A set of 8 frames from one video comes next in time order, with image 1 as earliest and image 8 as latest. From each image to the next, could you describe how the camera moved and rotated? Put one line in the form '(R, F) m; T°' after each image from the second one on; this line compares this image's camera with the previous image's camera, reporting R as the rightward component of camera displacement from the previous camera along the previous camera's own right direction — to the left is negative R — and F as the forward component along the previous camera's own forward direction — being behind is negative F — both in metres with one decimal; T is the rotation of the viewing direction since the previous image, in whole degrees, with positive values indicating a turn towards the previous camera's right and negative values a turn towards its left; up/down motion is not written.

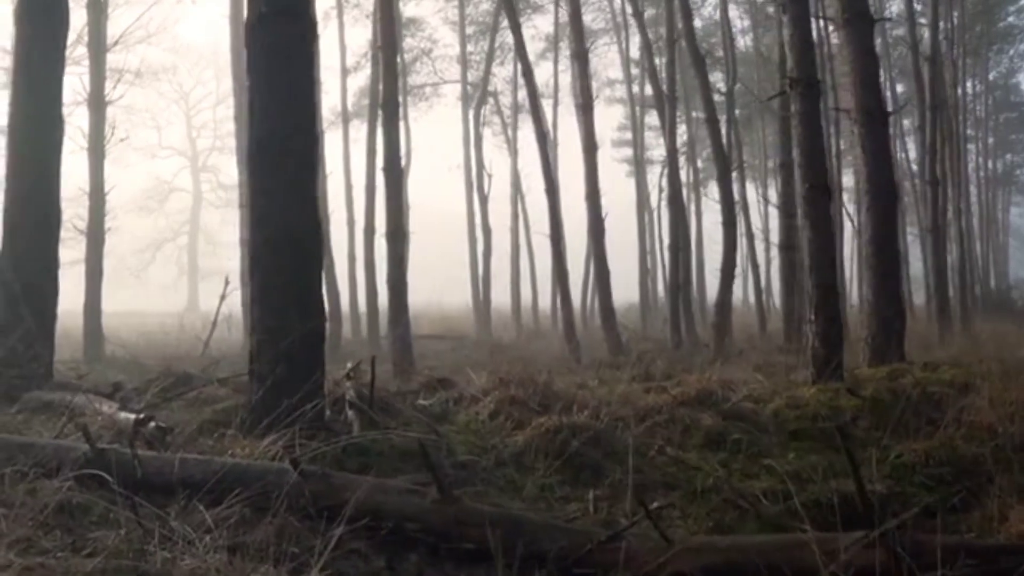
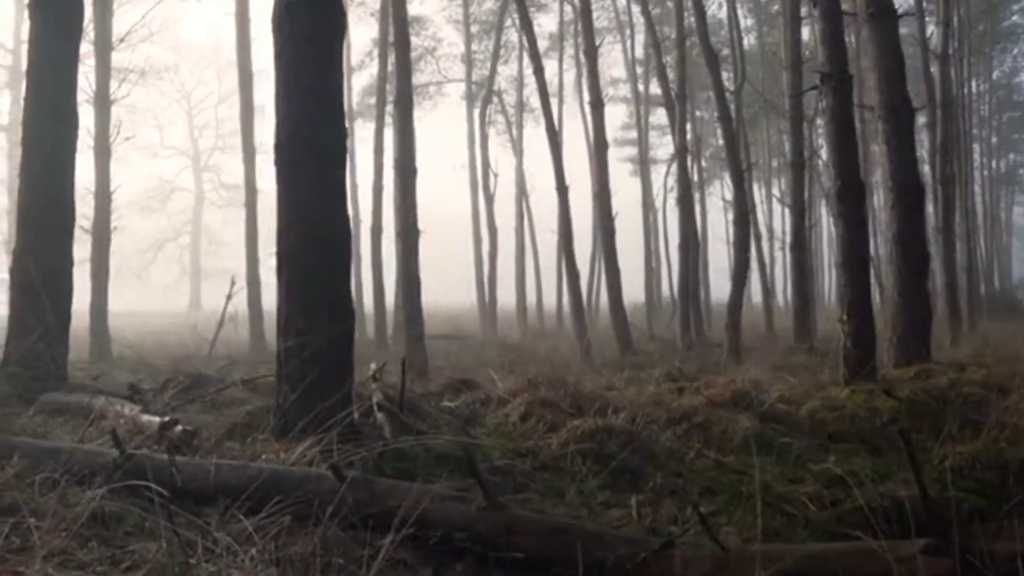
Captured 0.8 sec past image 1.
(-0.2, +0.2) m; 0°
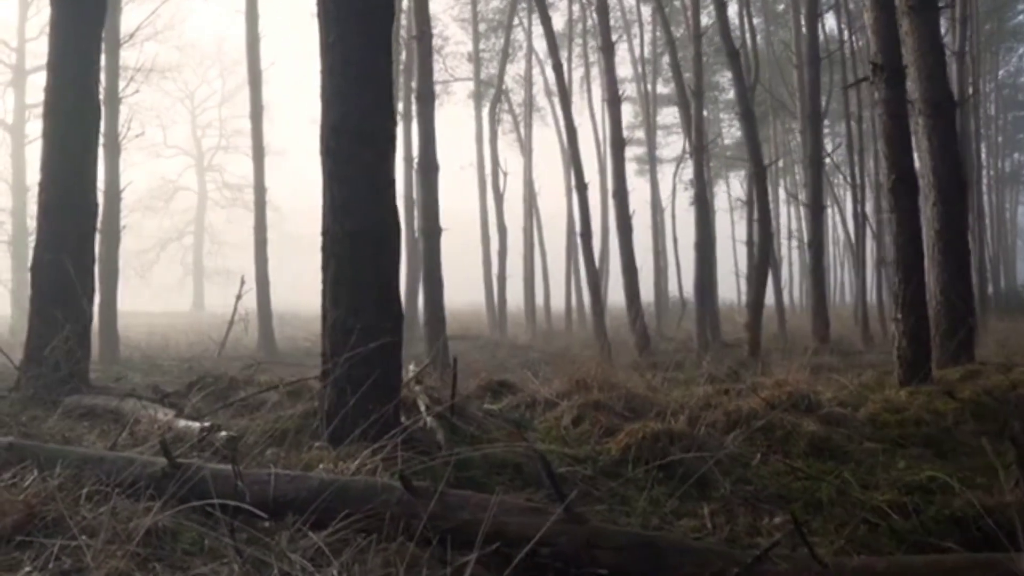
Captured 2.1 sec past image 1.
(-0.4, +0.4) m; 0°
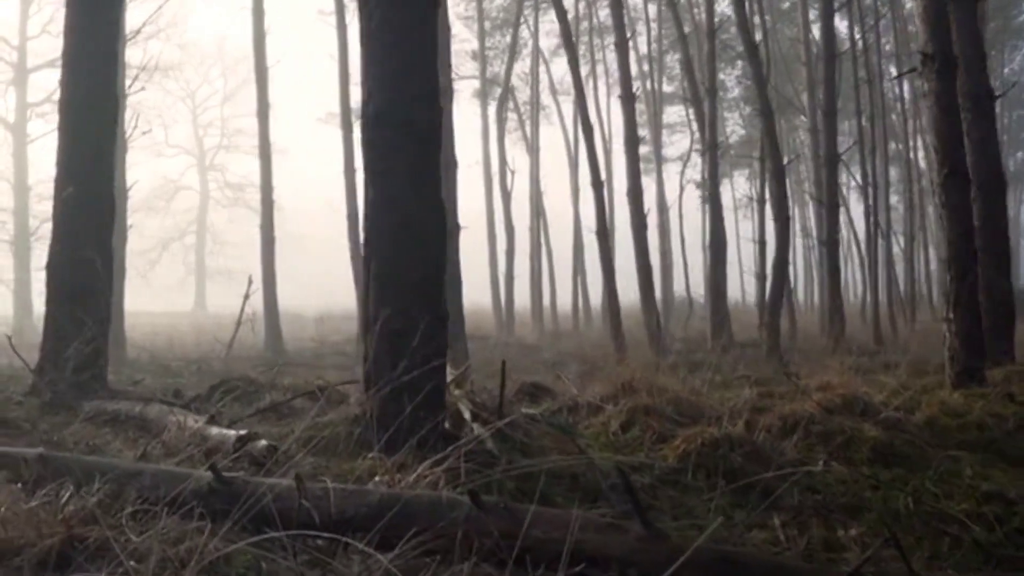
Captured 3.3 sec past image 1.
(-0.3, +0.4) m; 0°
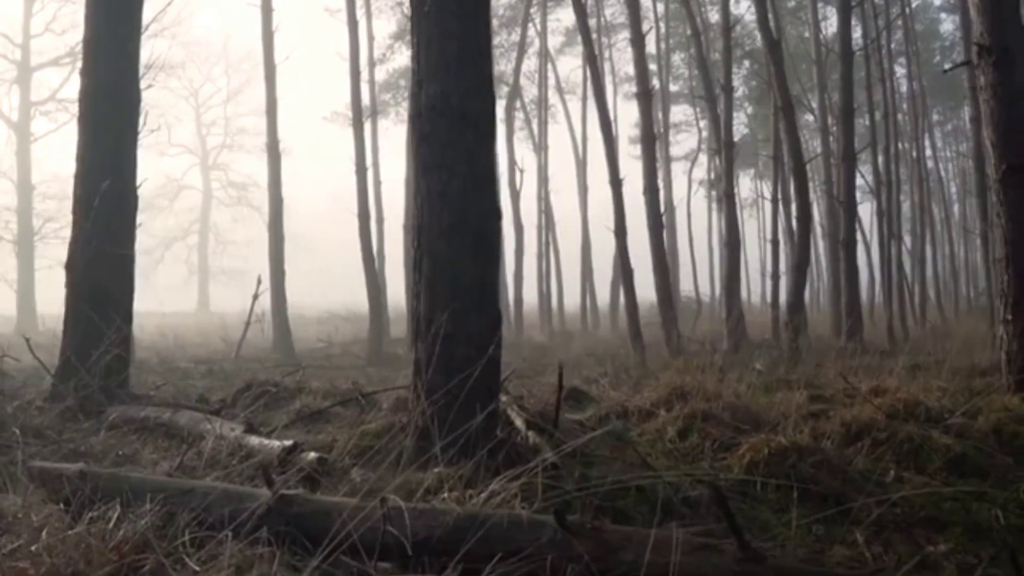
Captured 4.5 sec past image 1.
(-0.3, +0.4) m; 0°
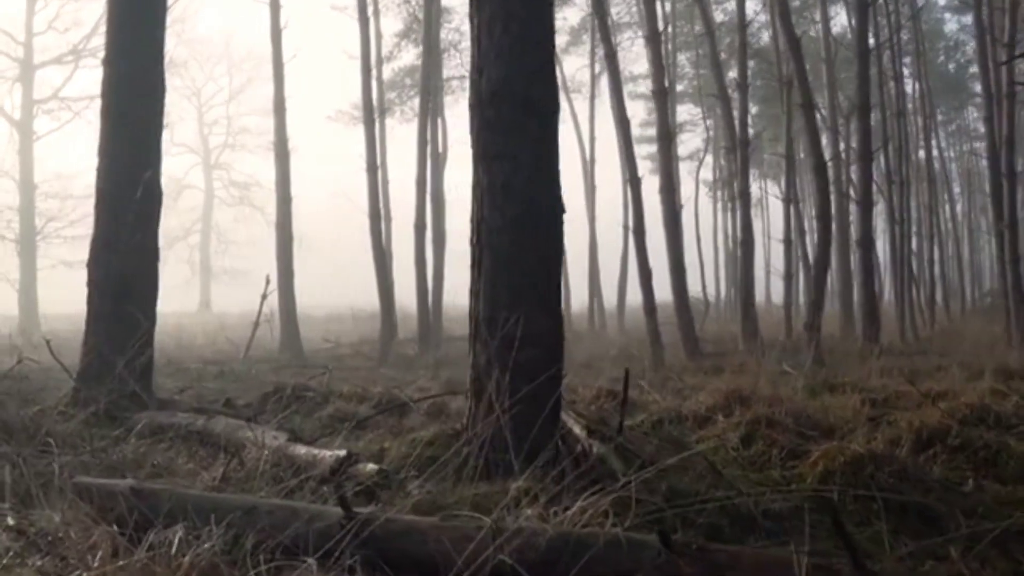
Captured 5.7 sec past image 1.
(-0.3, +0.4) m; 0°
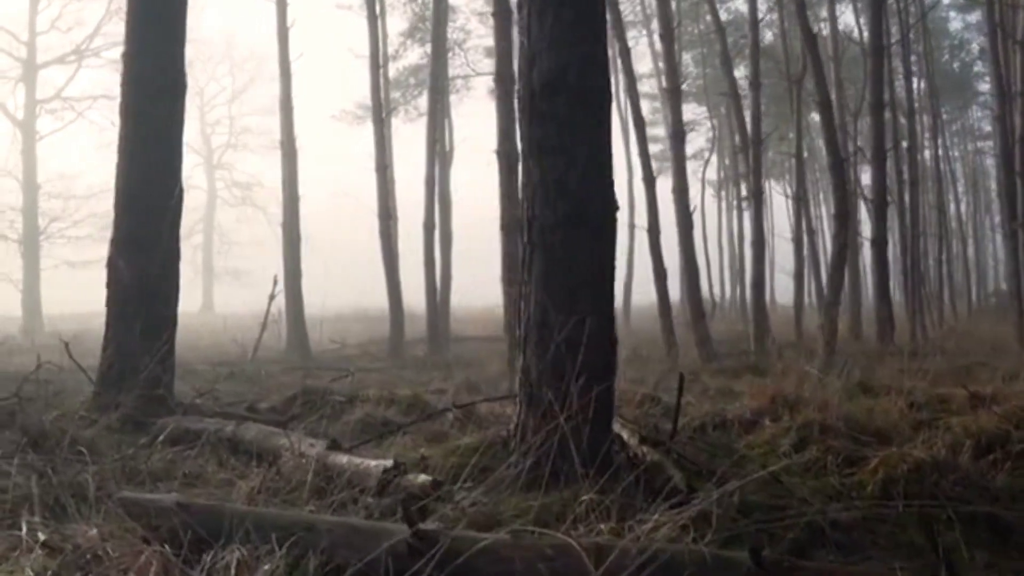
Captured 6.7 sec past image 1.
(-0.3, +0.2) m; 0°
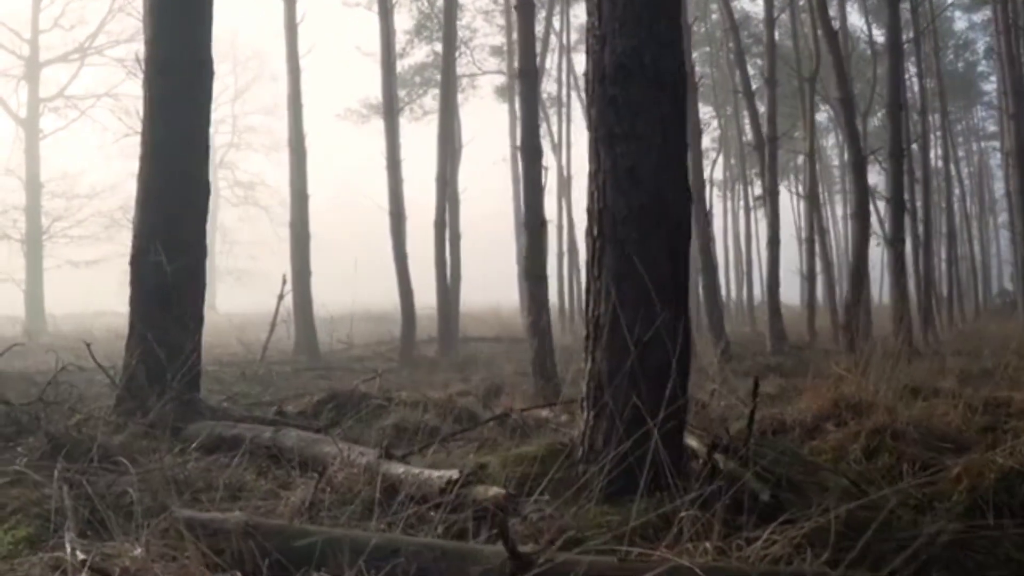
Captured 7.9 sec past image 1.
(-0.3, +0.3) m; 0°
